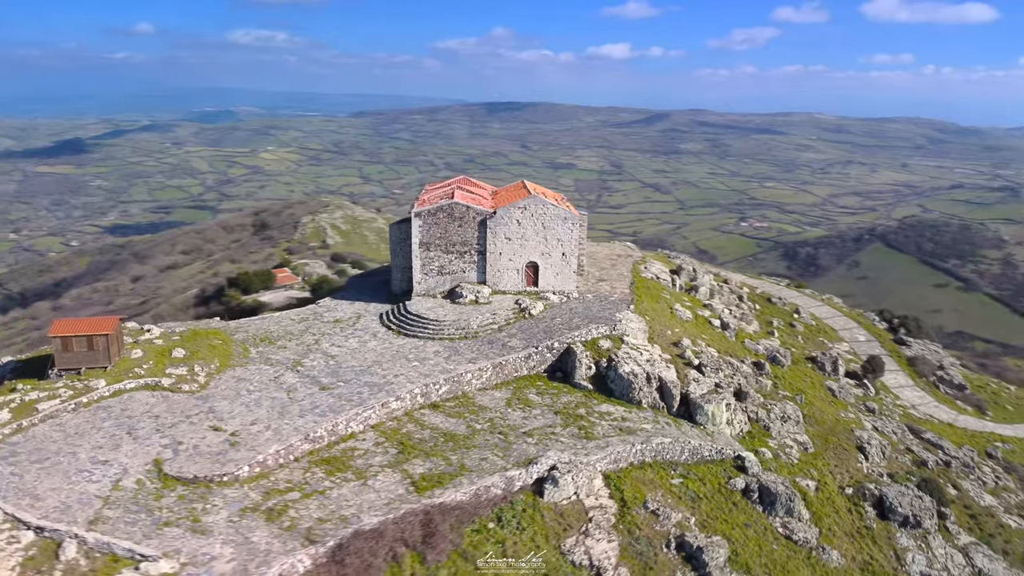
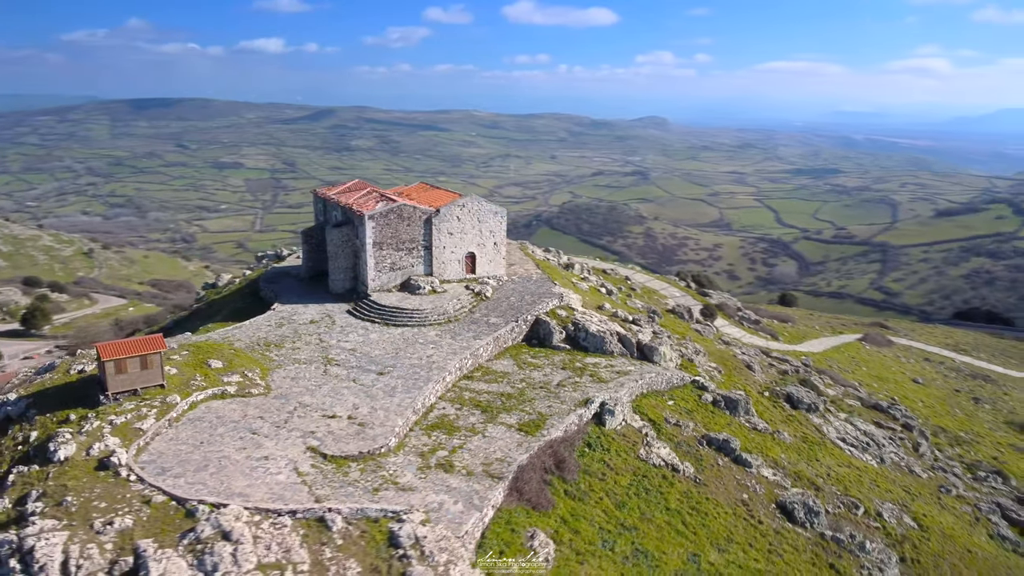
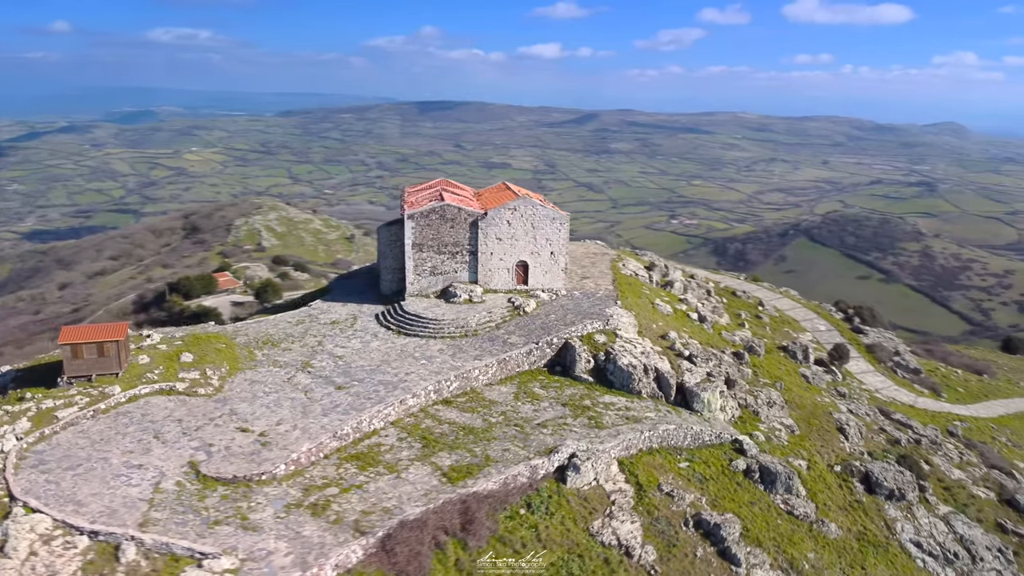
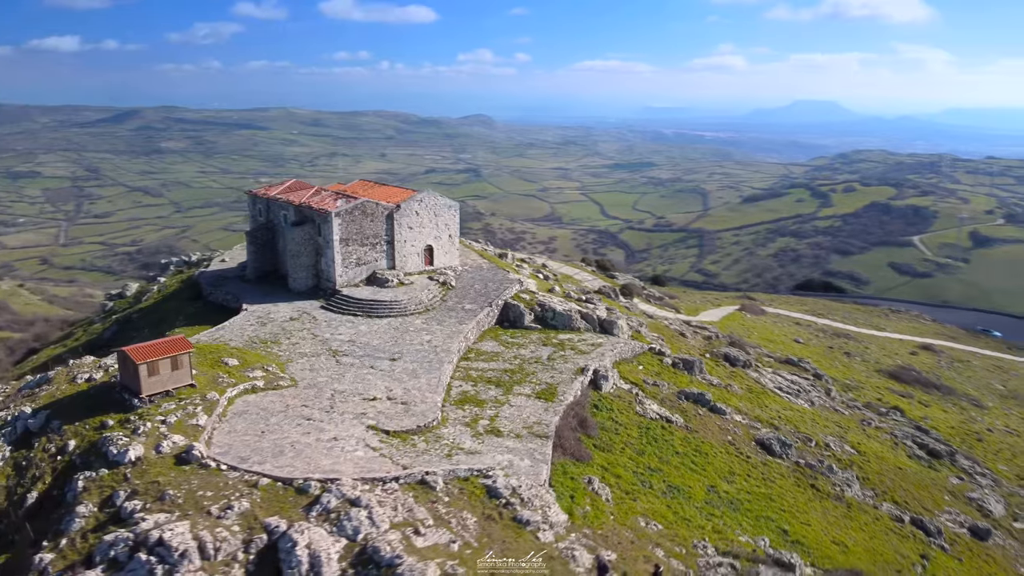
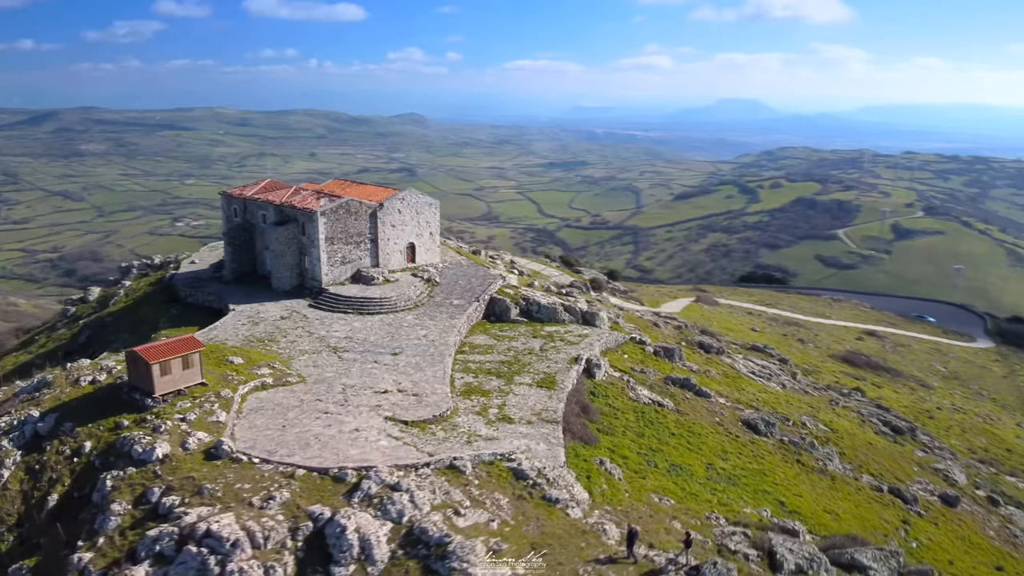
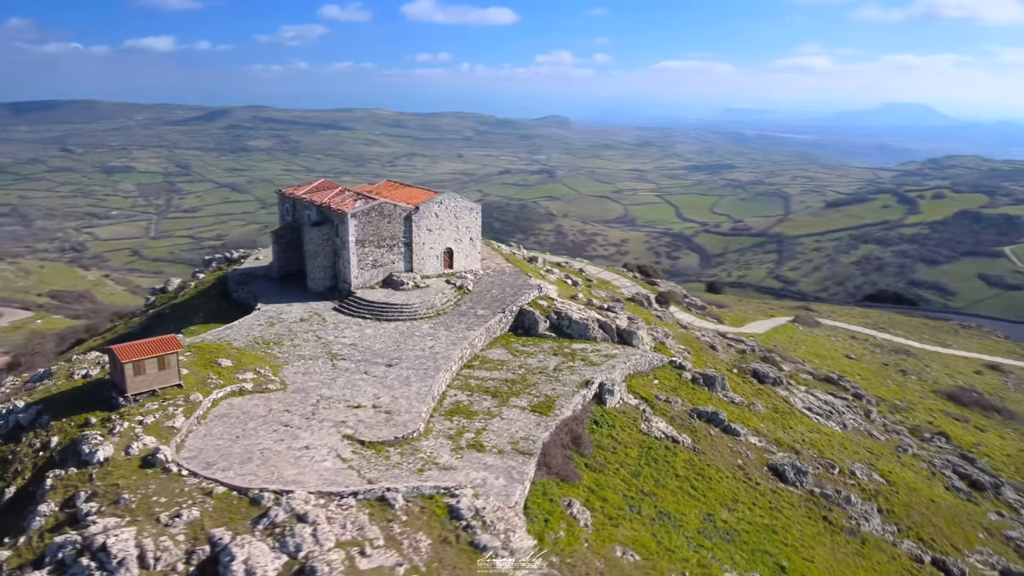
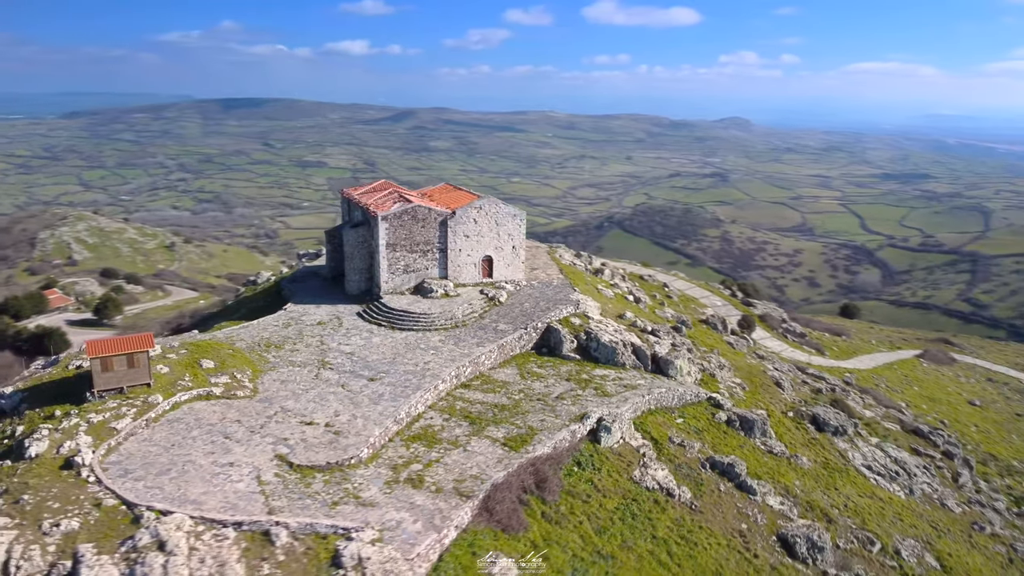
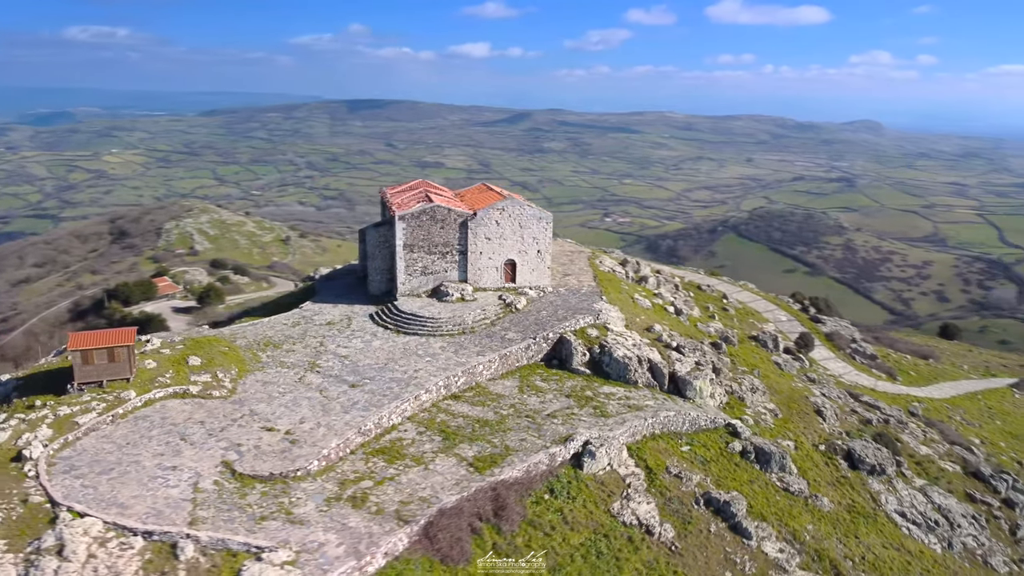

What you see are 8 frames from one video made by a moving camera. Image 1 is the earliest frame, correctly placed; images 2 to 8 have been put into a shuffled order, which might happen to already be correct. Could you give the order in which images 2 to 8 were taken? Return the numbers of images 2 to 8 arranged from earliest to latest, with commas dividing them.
3, 8, 7, 2, 6, 4, 5
